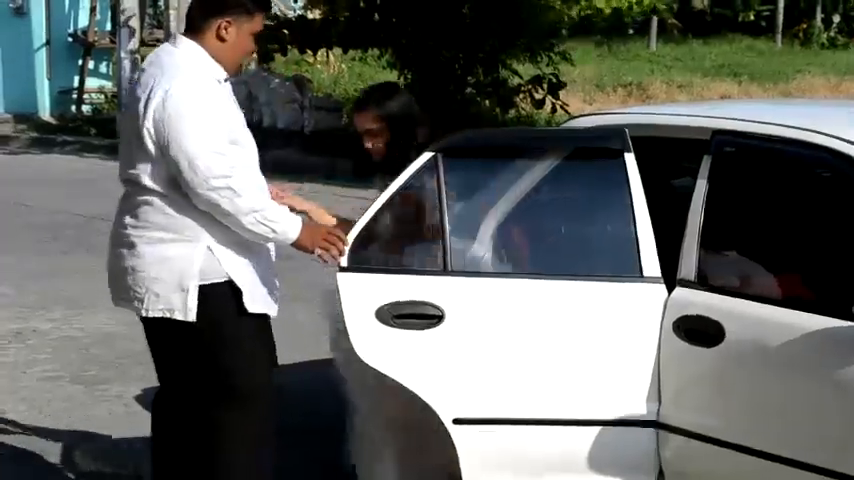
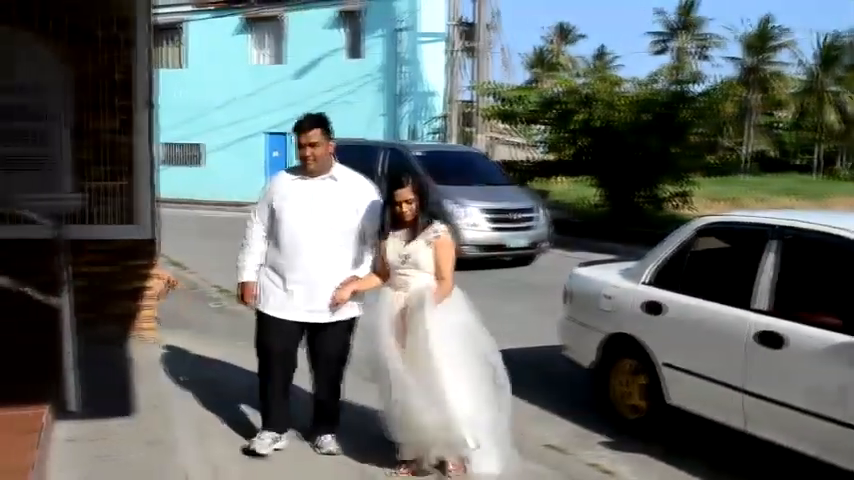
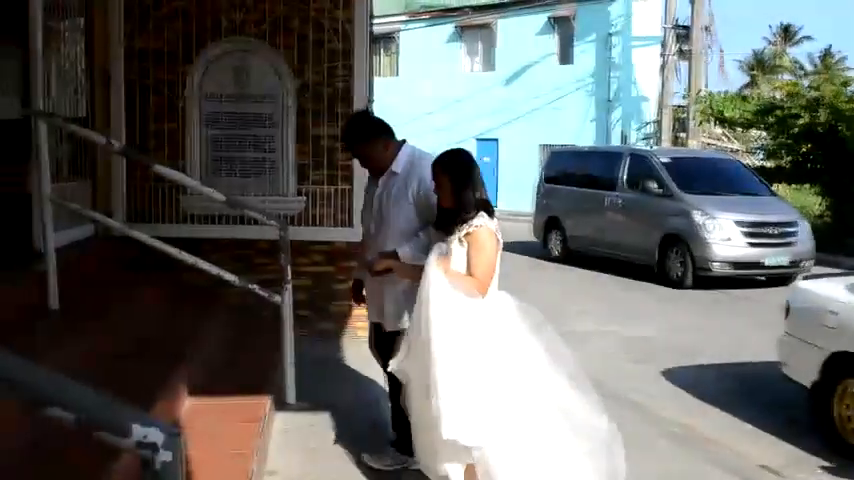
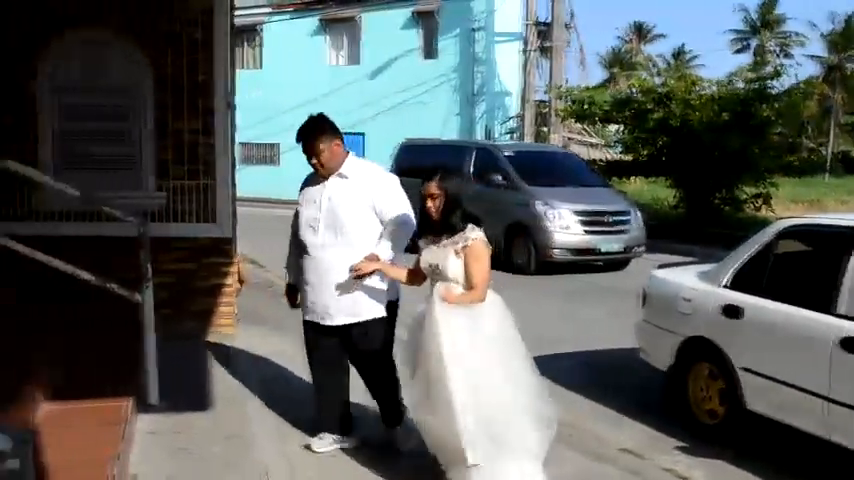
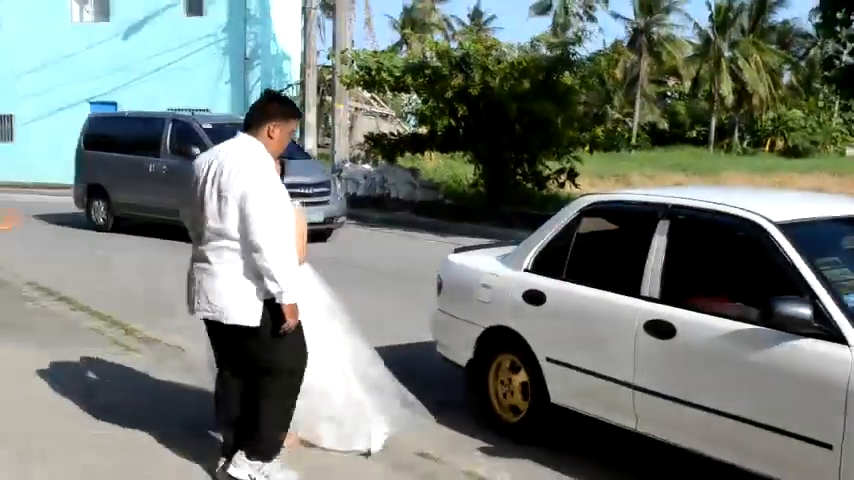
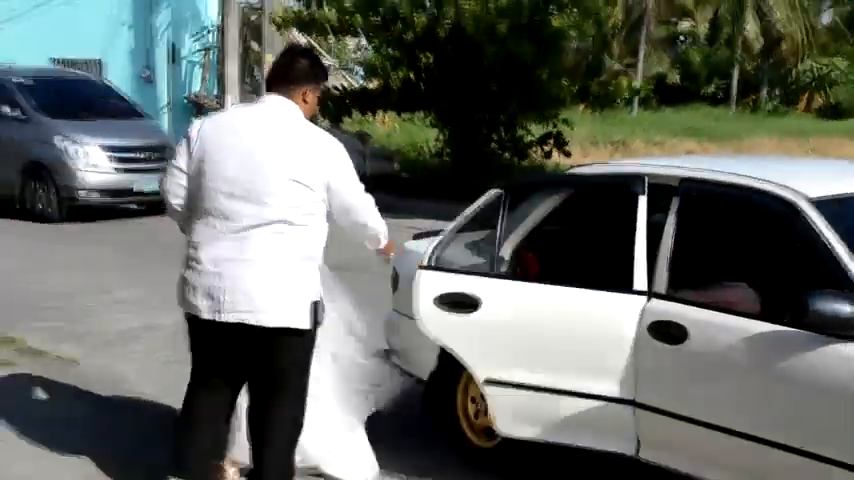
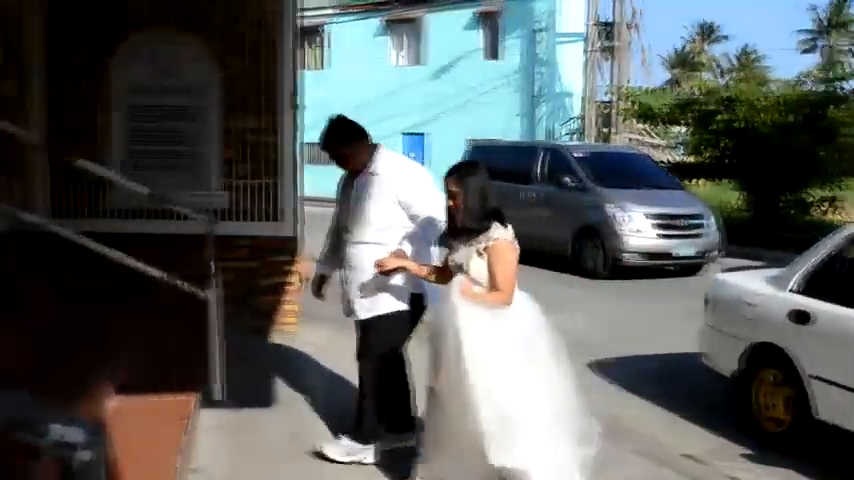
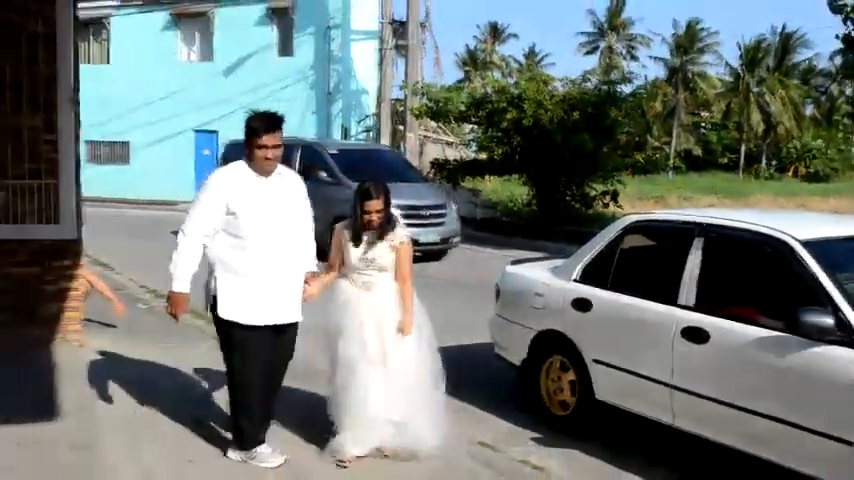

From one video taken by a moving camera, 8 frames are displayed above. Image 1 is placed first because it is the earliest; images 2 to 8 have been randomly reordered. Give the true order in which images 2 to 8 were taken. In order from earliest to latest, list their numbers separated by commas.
6, 5, 8, 2, 4, 7, 3
